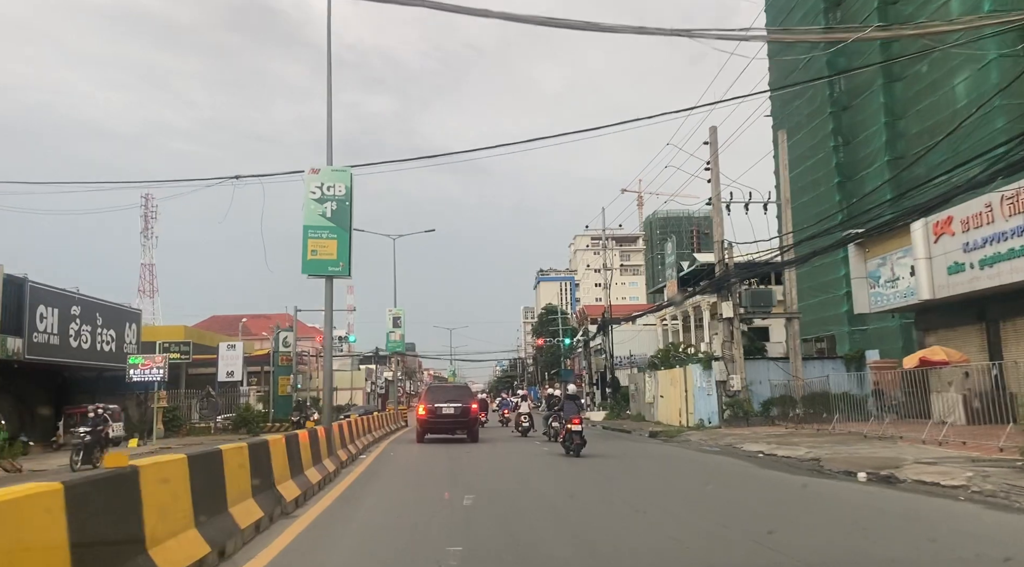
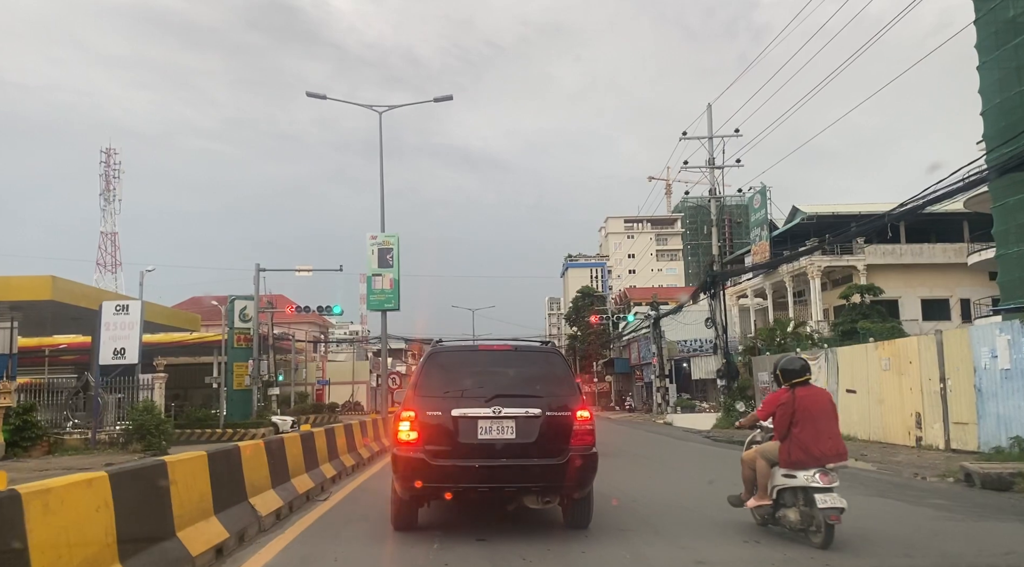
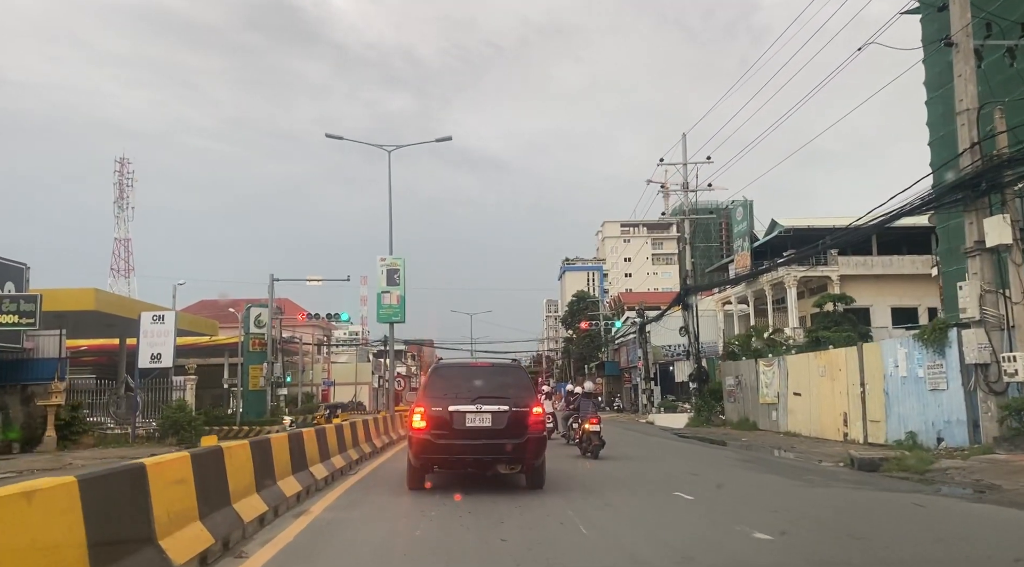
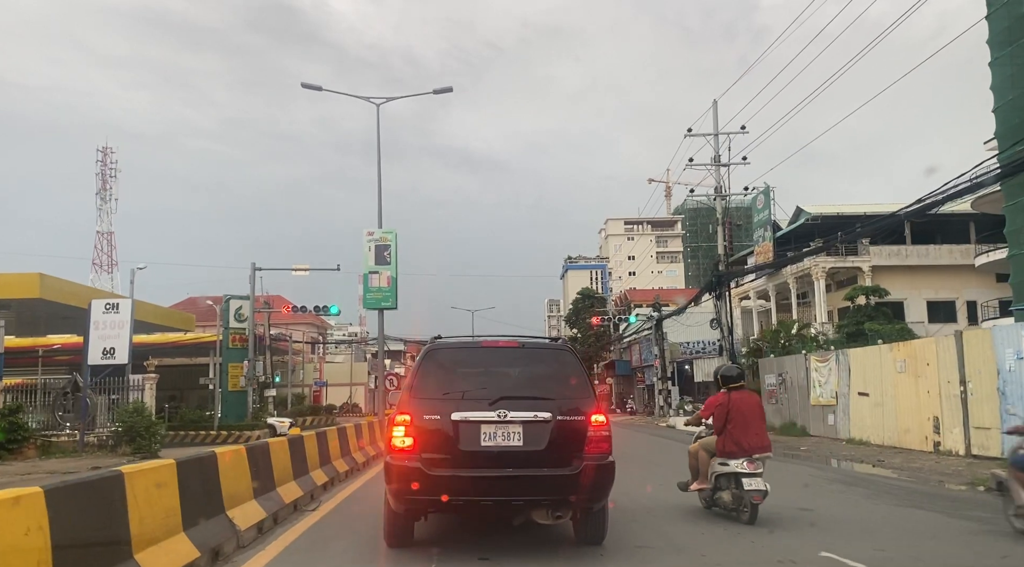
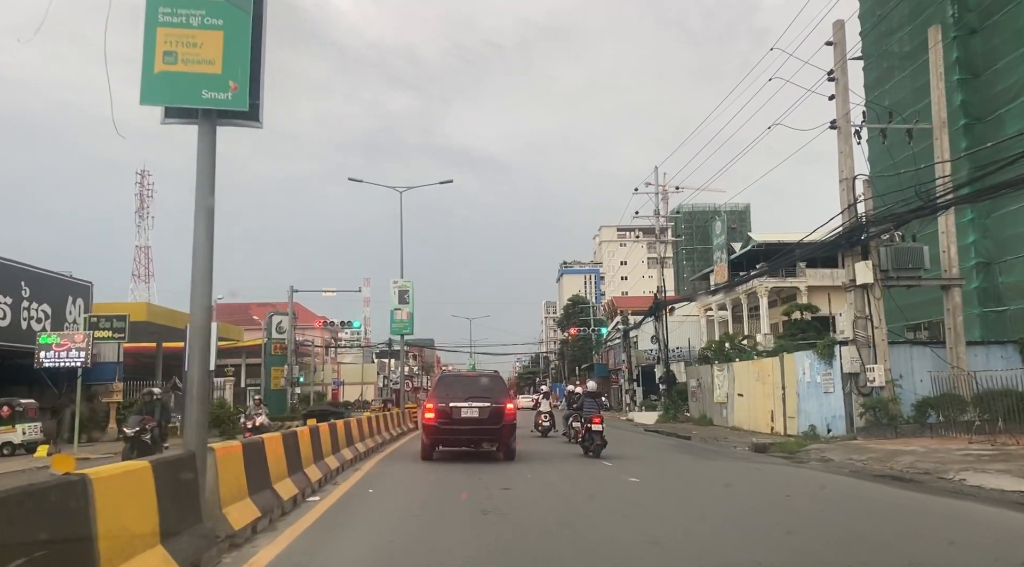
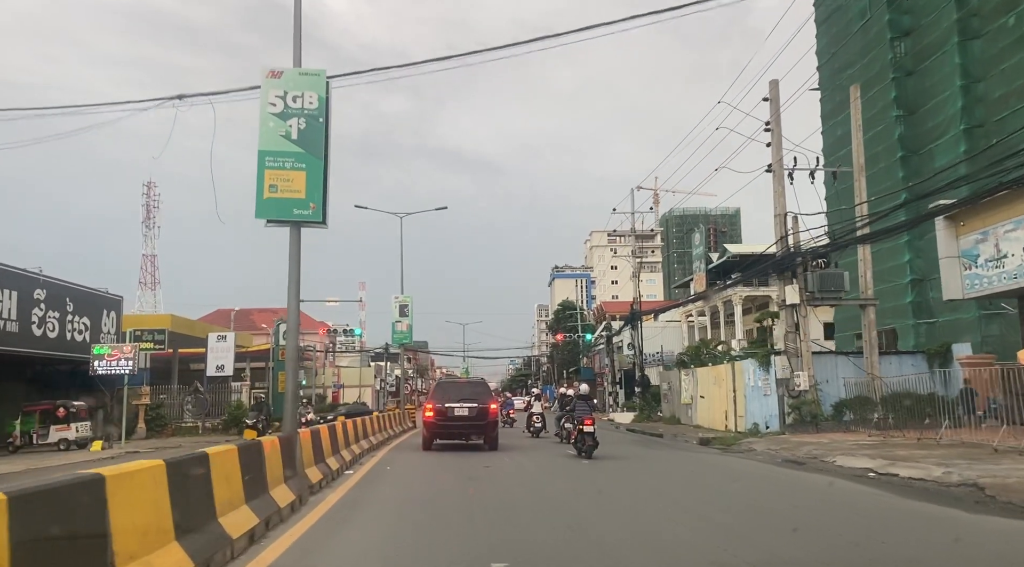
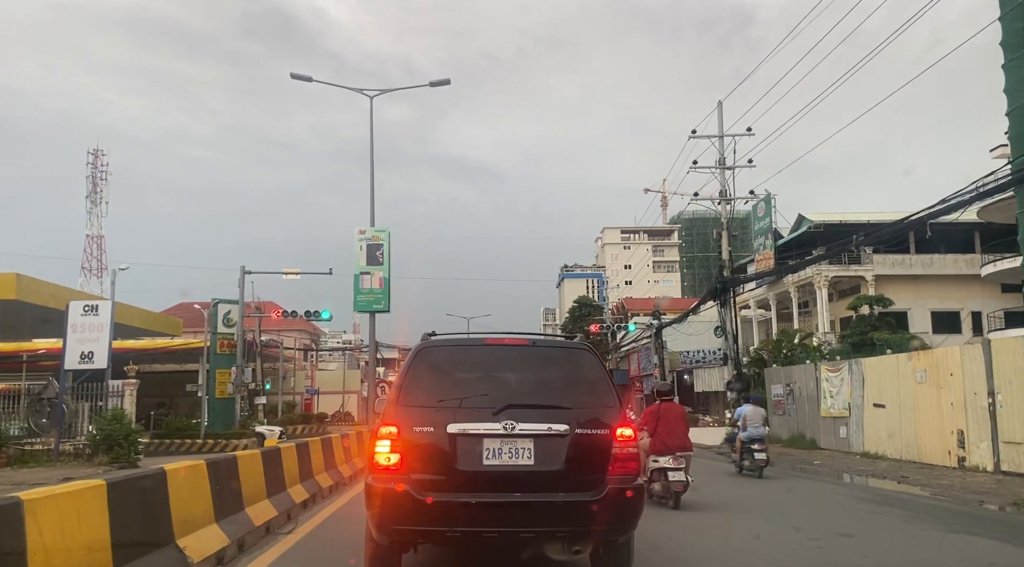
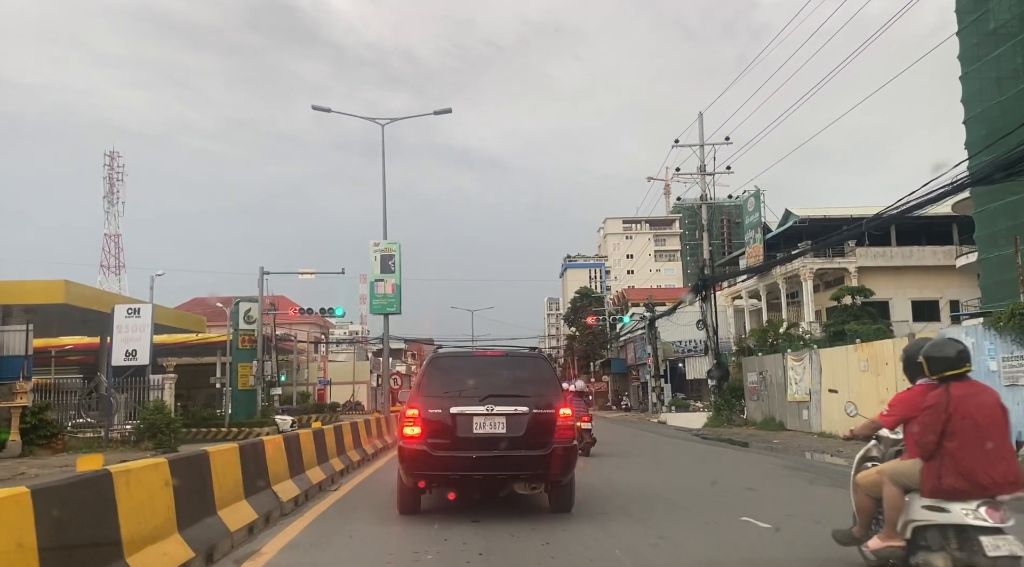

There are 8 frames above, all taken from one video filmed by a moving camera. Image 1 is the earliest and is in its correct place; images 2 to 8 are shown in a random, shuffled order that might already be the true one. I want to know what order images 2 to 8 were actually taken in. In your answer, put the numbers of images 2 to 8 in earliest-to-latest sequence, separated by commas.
6, 5, 3, 8, 2, 4, 7
